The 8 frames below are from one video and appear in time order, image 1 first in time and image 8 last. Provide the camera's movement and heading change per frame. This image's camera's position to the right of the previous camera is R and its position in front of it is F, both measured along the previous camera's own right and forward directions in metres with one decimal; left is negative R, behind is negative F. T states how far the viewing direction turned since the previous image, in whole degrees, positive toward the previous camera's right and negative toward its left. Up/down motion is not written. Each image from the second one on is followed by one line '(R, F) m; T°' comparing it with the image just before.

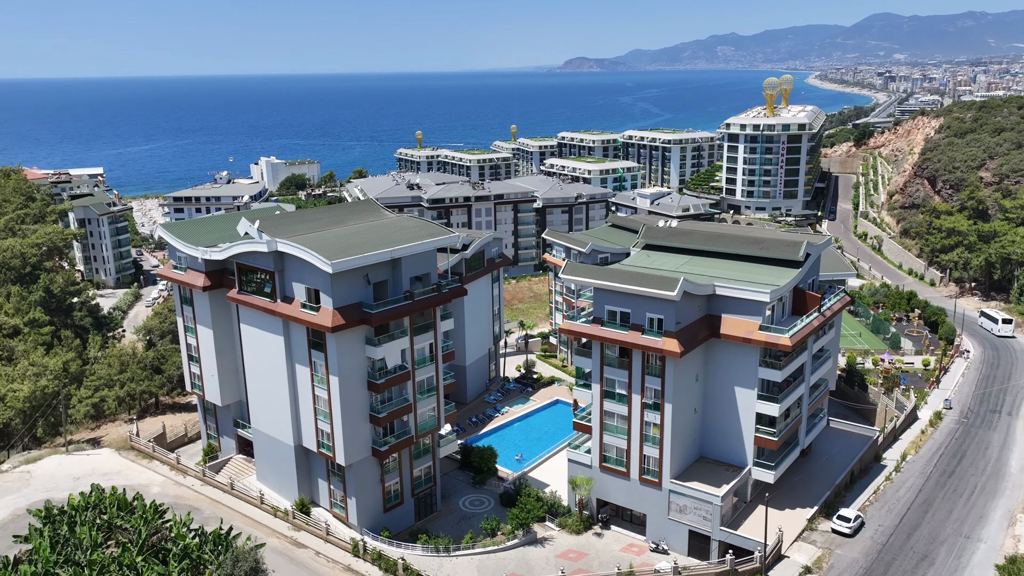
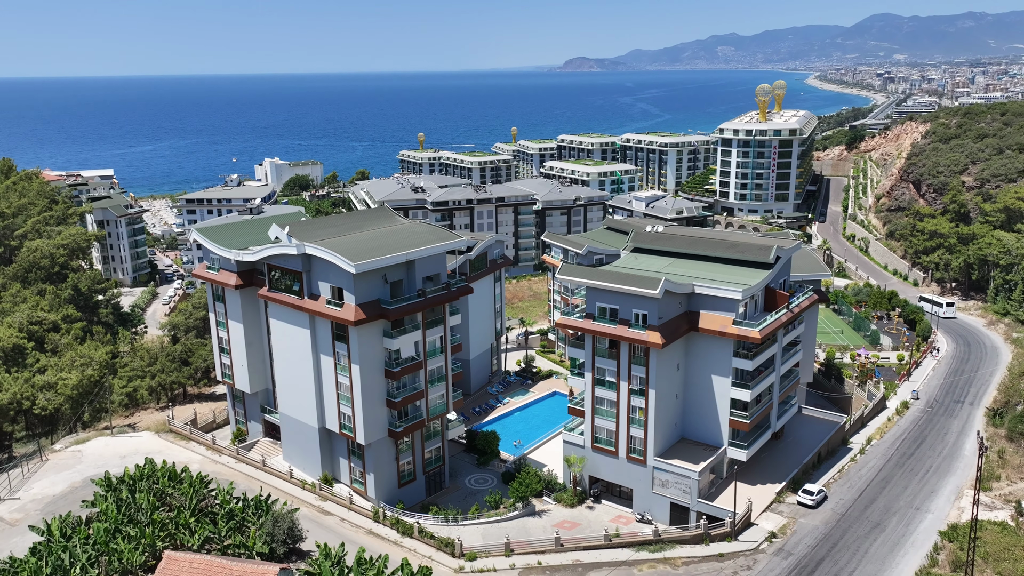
(-0.1, -3.8) m; 0°
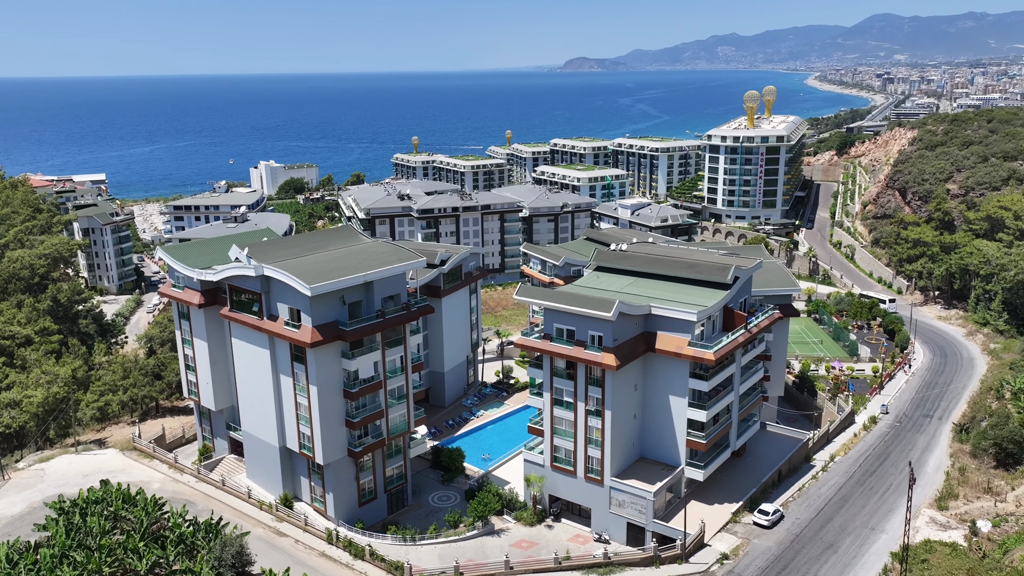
(+1.8, -0.2) m; 0°
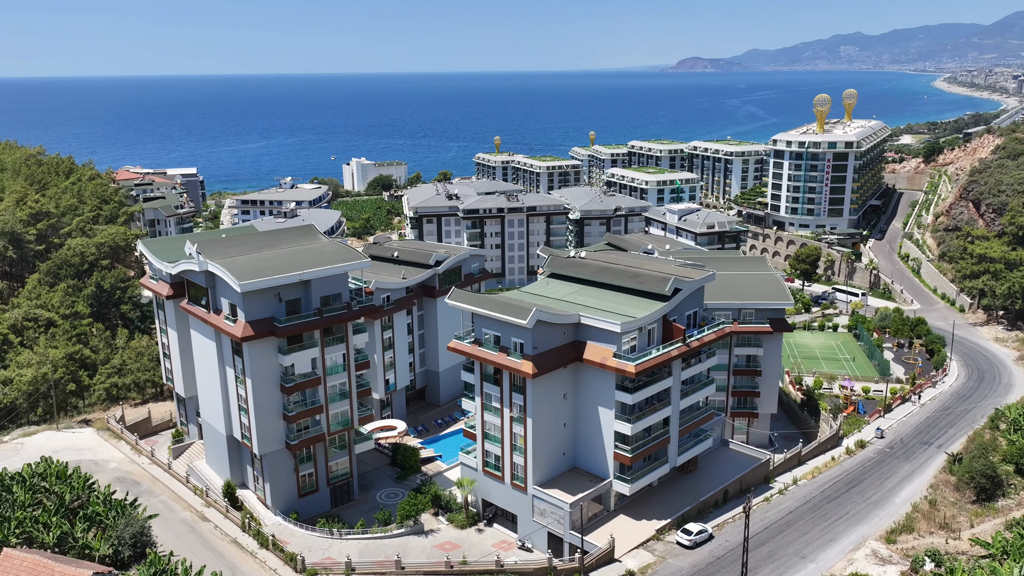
(+7.4, +0.3) m; -7°
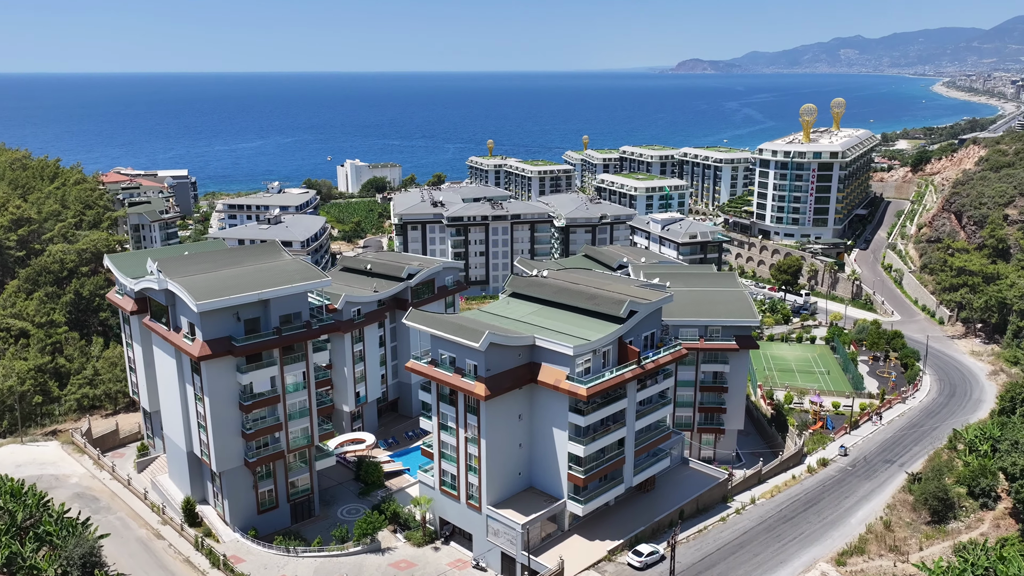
(+1.8, -0.3) m; 0°
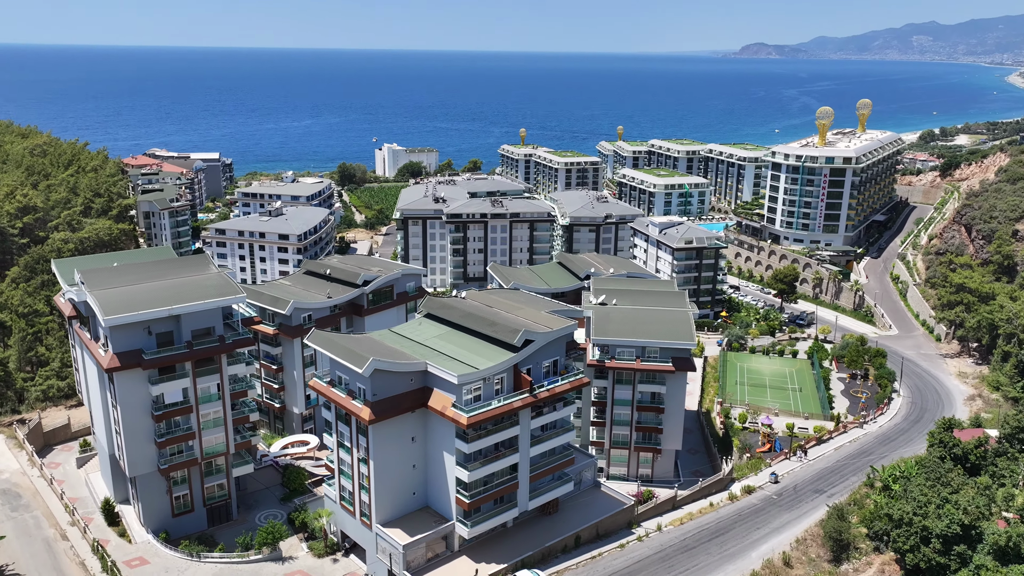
(+6.8, -0.4) m; -4°
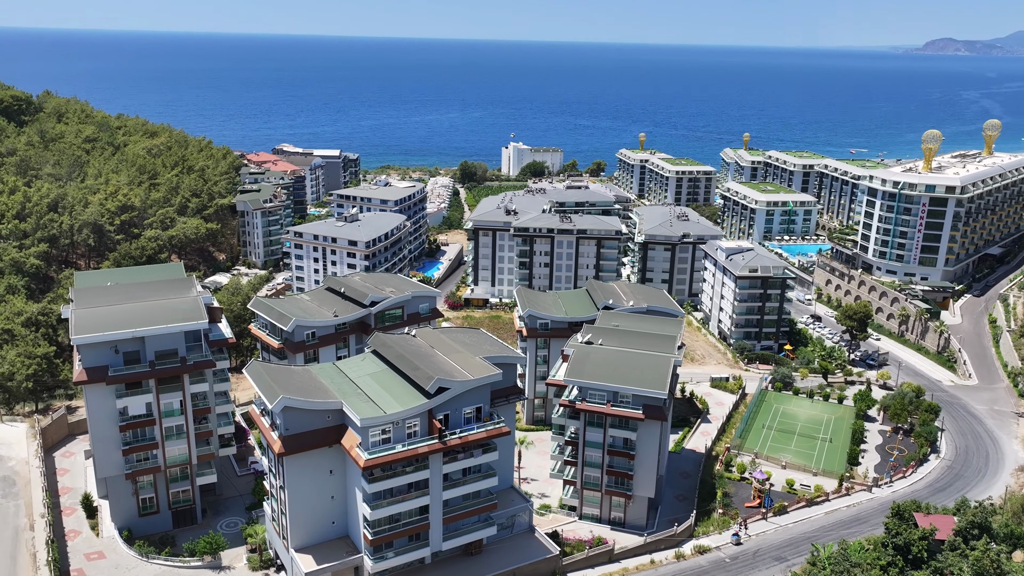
(+10.2, +0.1) m; -10°
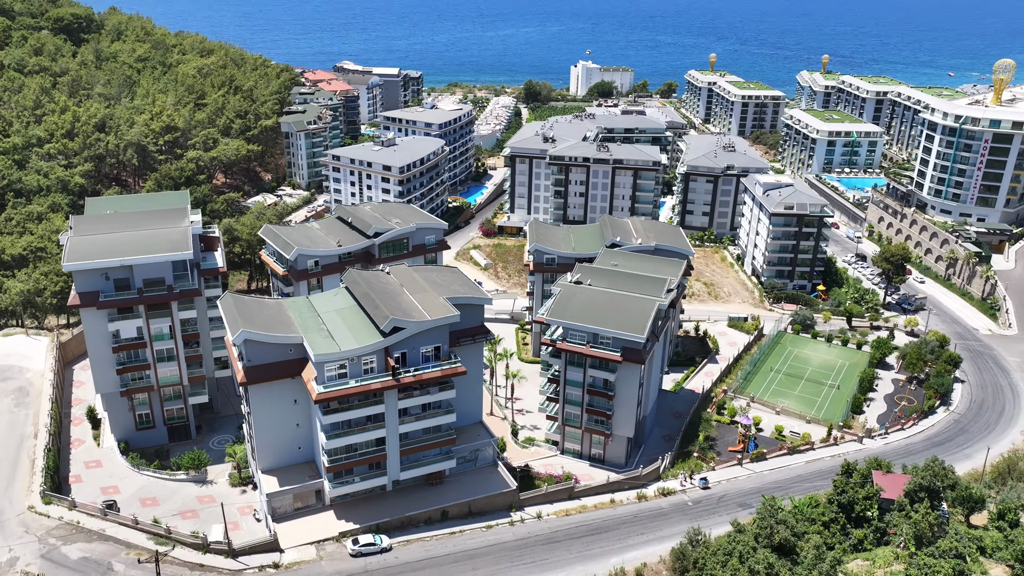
(+5.8, -0.1) m; -5°
